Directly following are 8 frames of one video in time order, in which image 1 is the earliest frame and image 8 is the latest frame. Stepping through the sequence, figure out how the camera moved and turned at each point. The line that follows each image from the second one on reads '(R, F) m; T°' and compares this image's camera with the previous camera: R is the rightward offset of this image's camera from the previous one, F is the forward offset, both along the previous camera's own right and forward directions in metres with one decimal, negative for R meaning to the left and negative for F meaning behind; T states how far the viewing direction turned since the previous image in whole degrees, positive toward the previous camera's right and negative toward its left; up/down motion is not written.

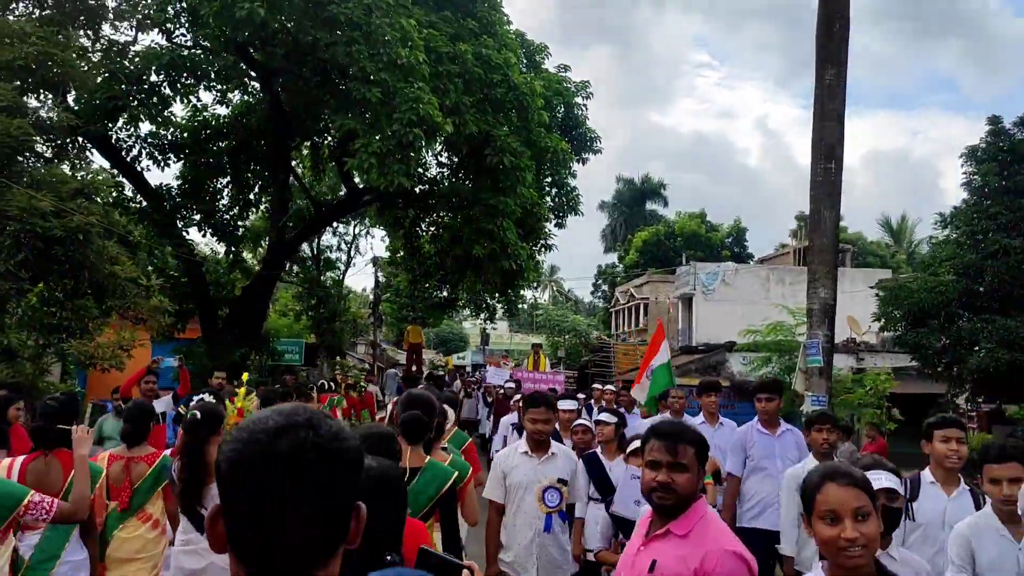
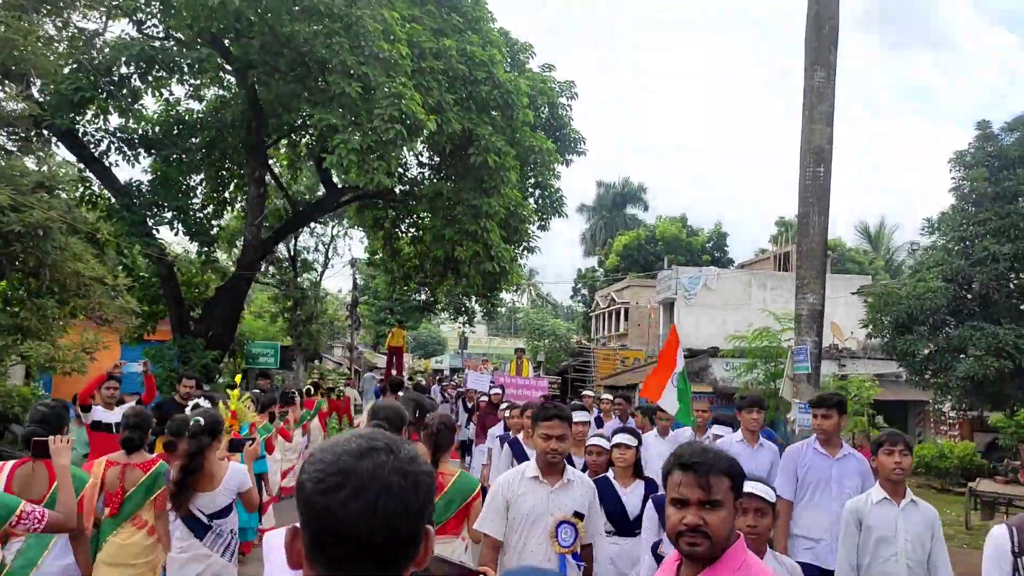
(-0.1, +0.4) m; +1°
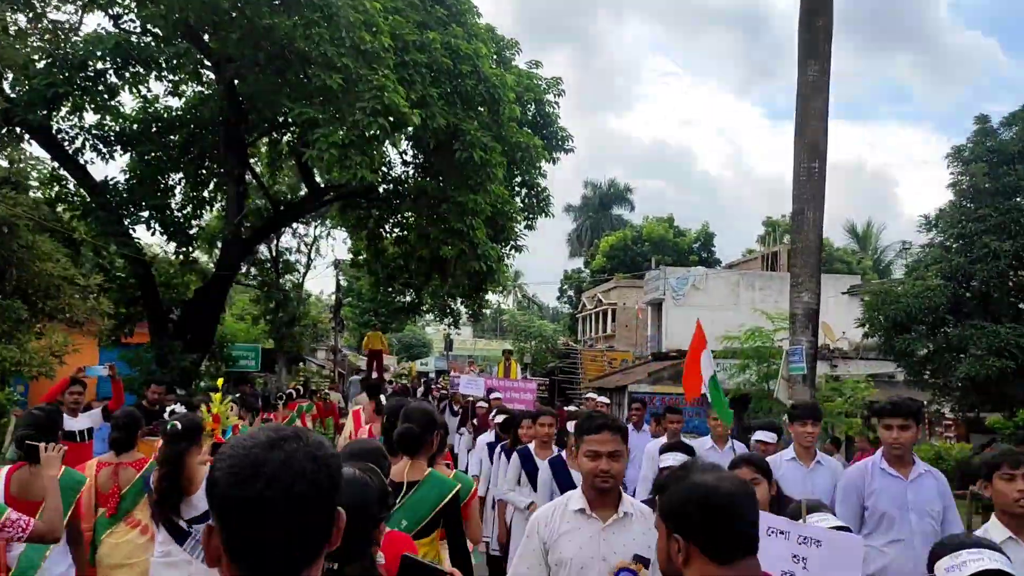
(0.0, +0.4) m; +1°
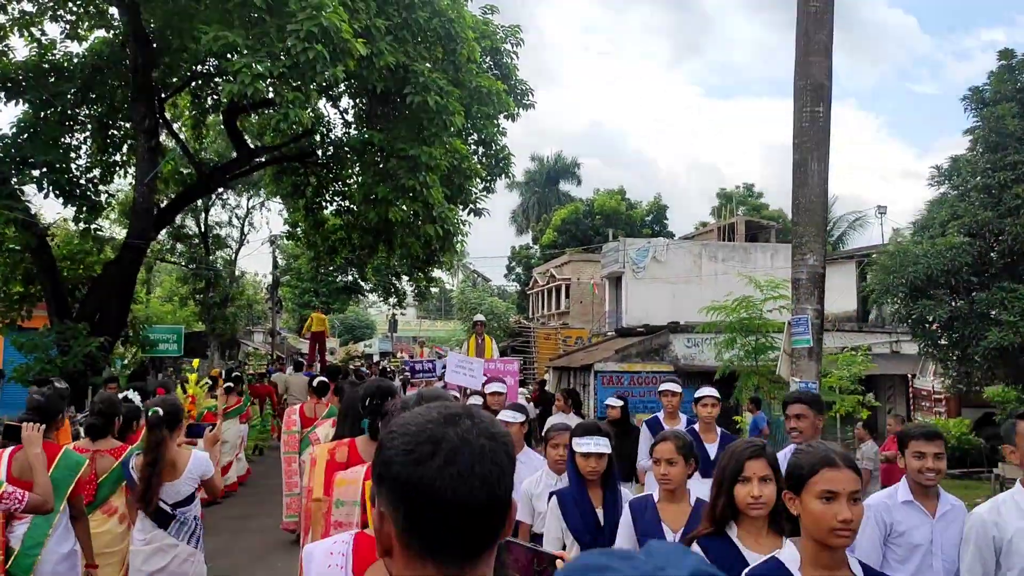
(-0.3, +1.8) m; +4°
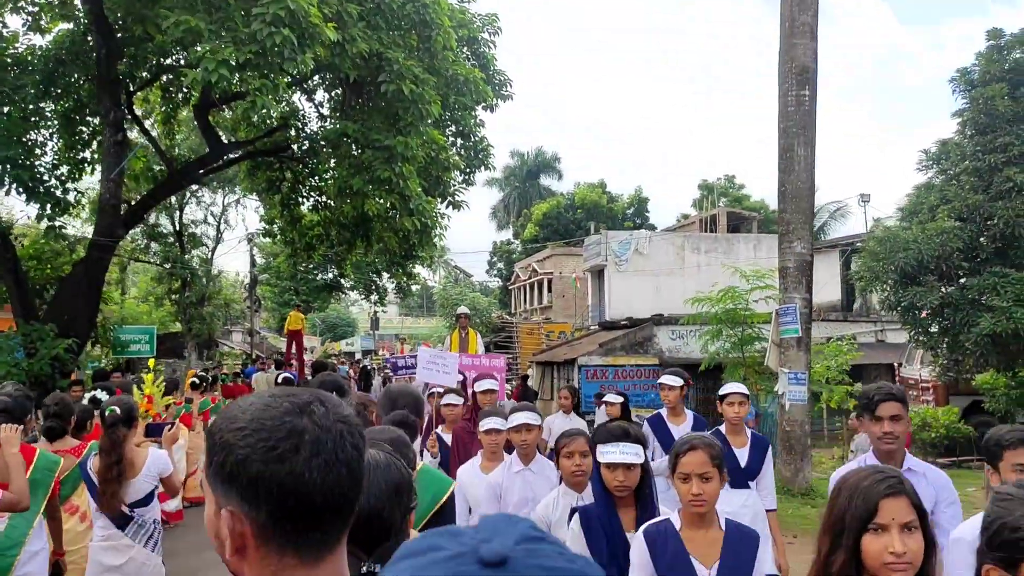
(0.0, +0.3) m; +1°
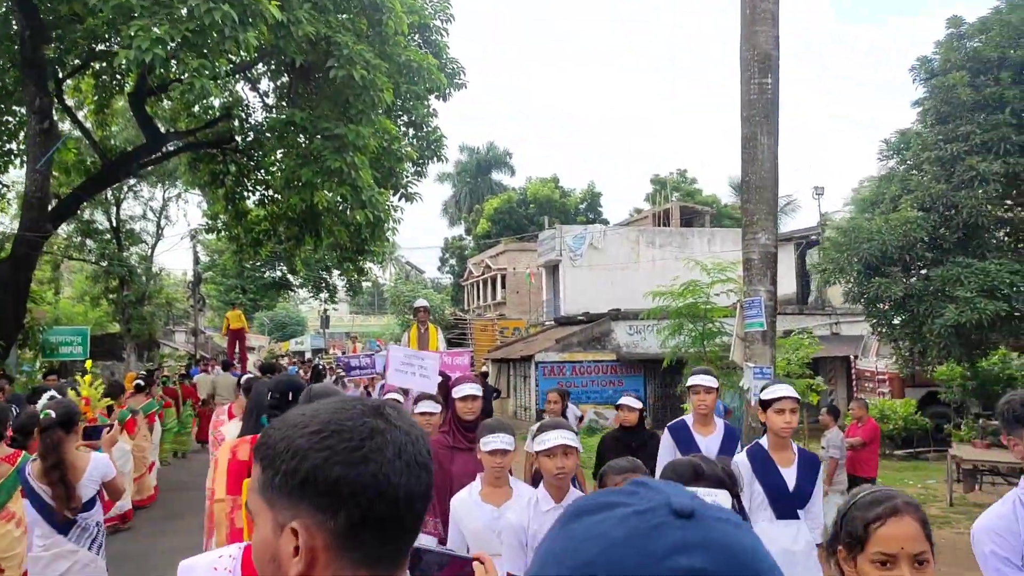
(-0.1, +0.4) m; +3°
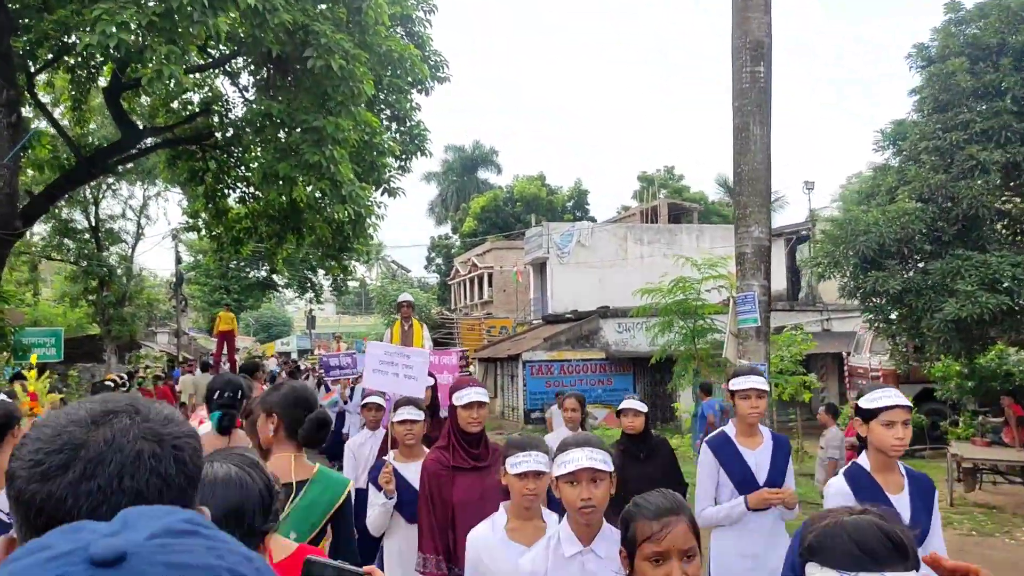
(0.0, +0.4) m; +1°
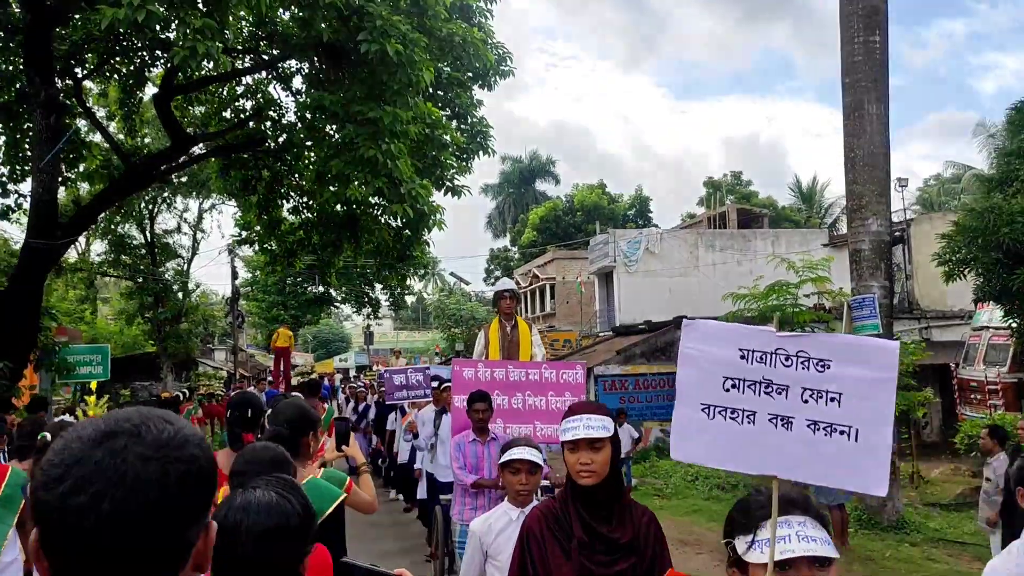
(-0.3, +1.2) m; -4°
